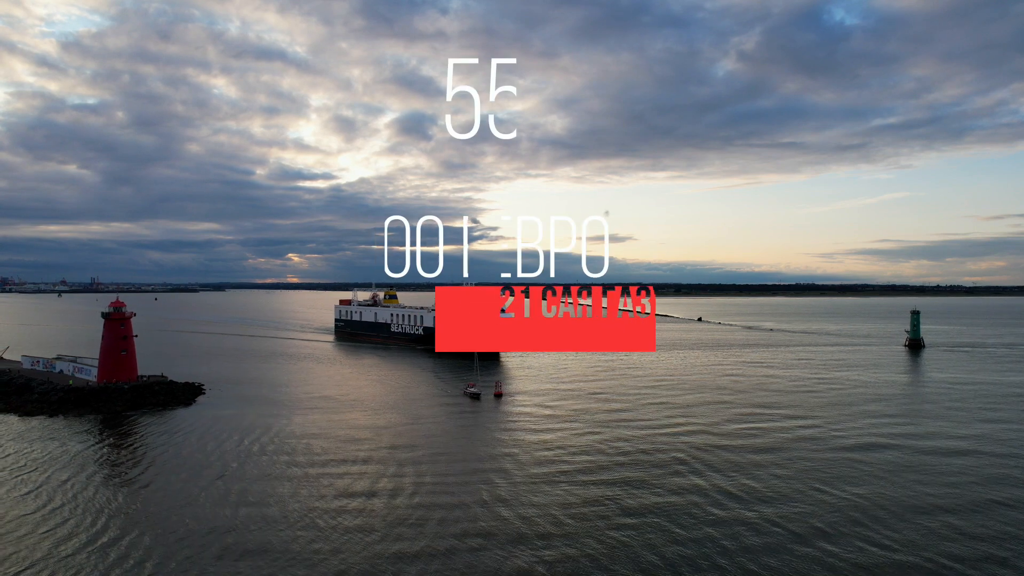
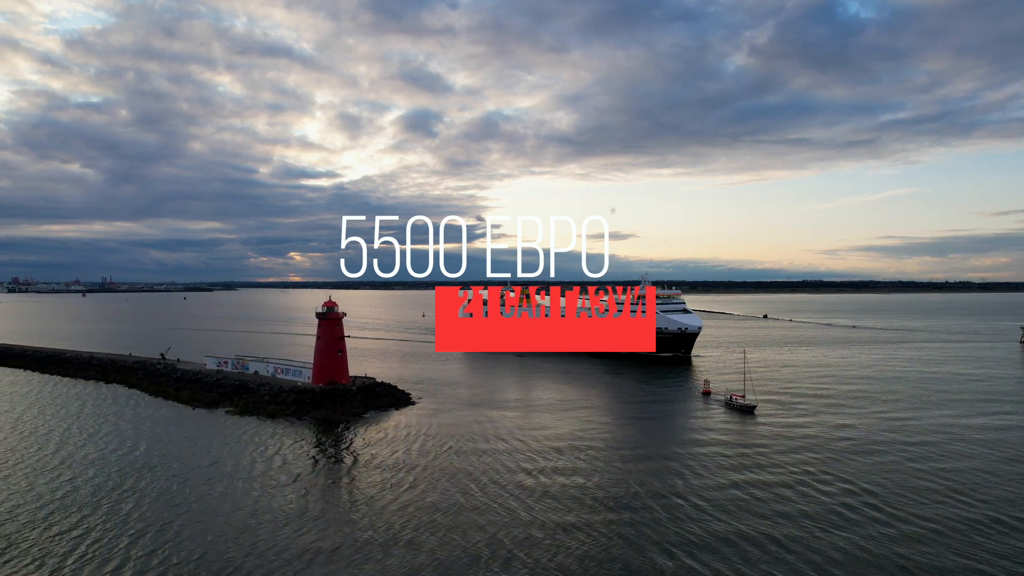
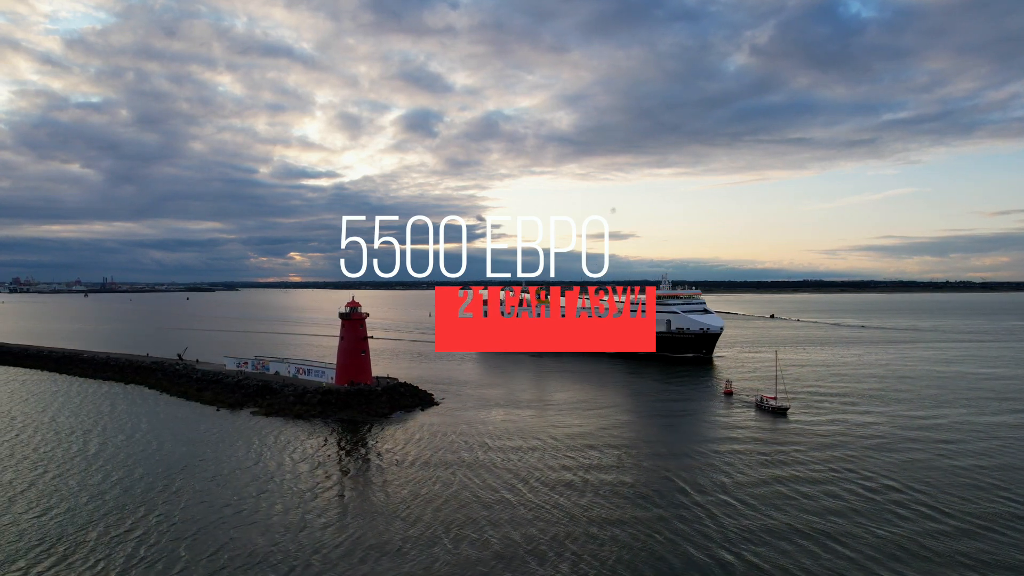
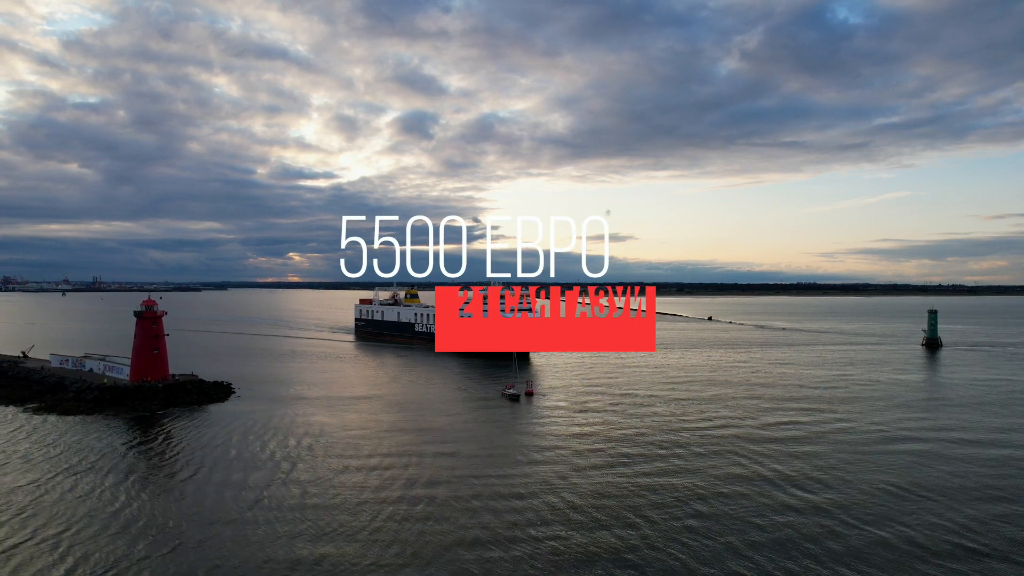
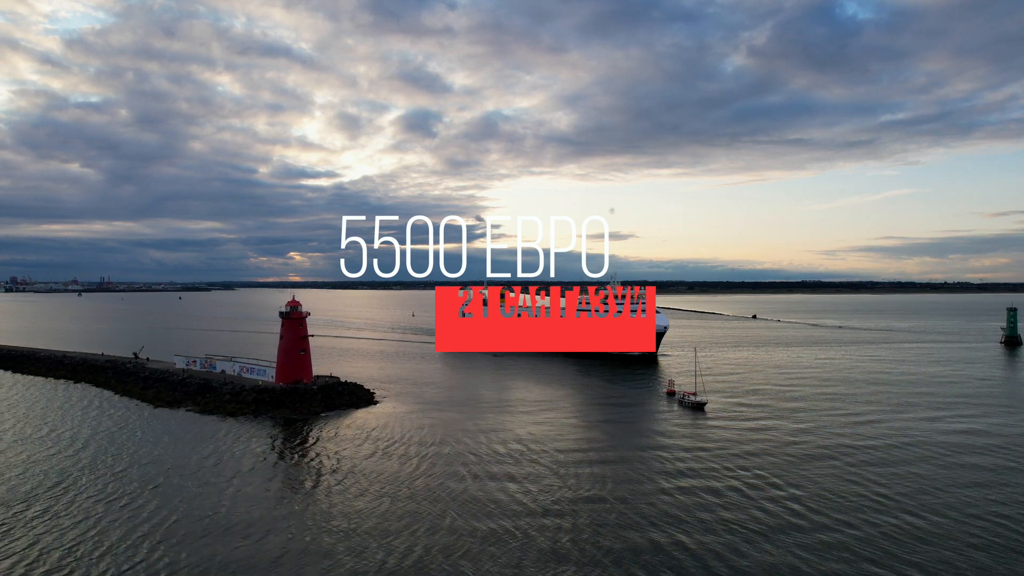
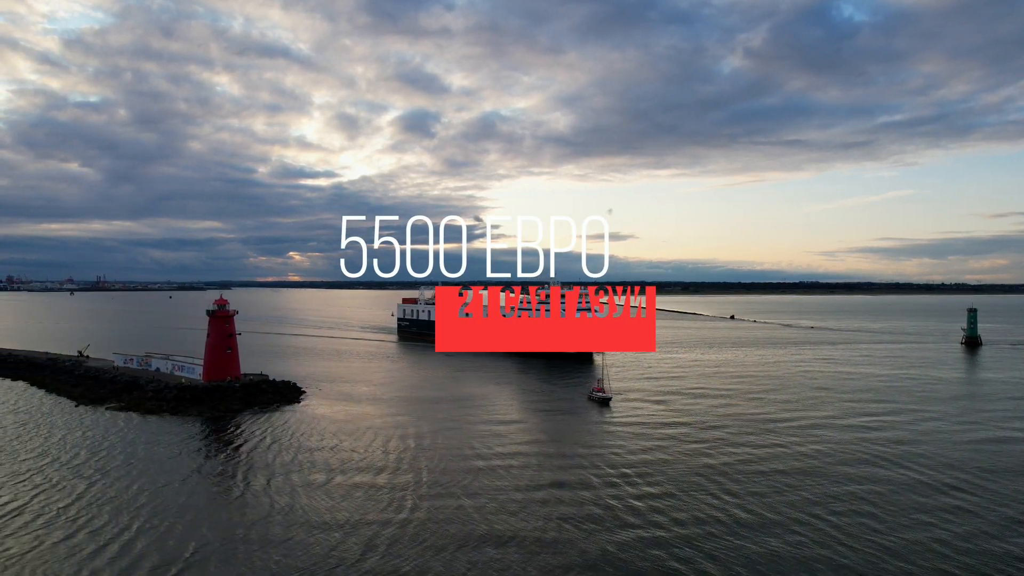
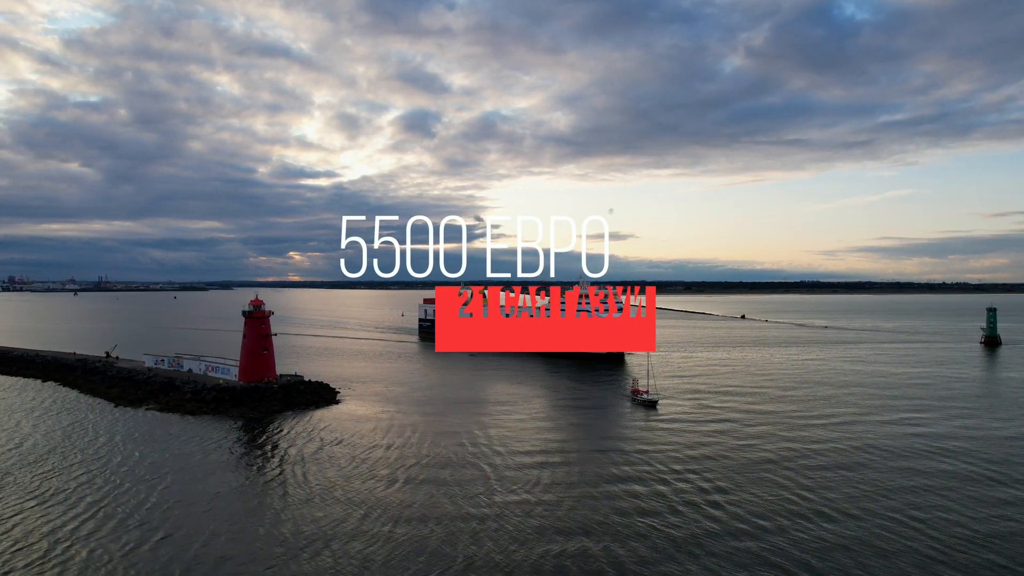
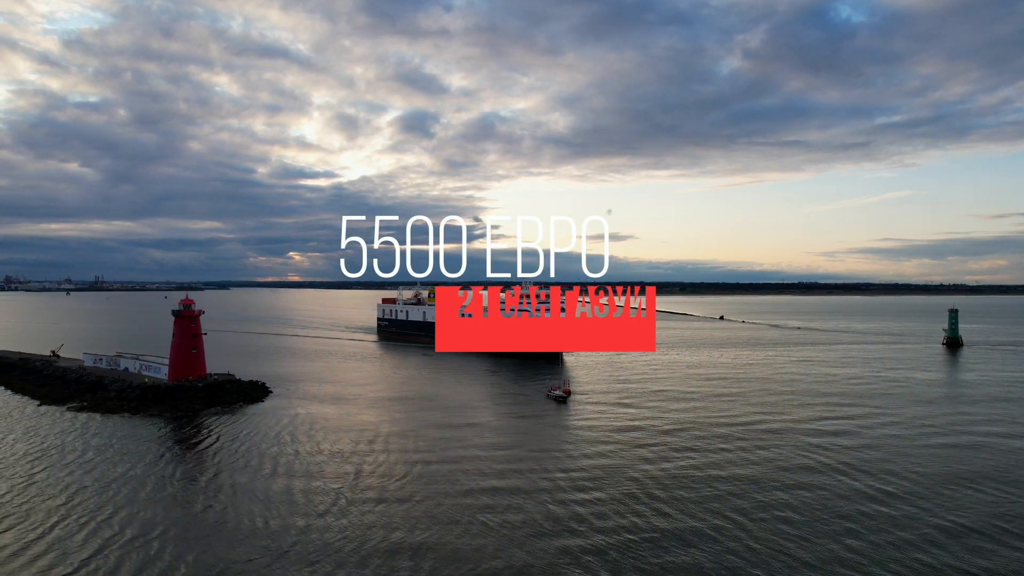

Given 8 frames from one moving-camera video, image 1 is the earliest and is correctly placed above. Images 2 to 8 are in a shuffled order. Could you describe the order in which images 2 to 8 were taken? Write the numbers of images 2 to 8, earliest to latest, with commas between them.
4, 8, 6, 7, 5, 2, 3
